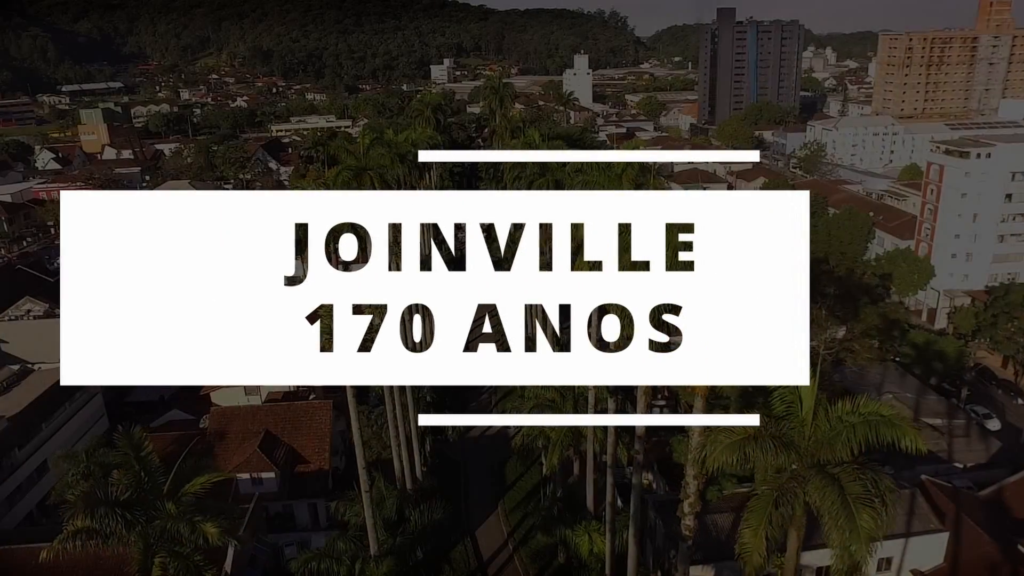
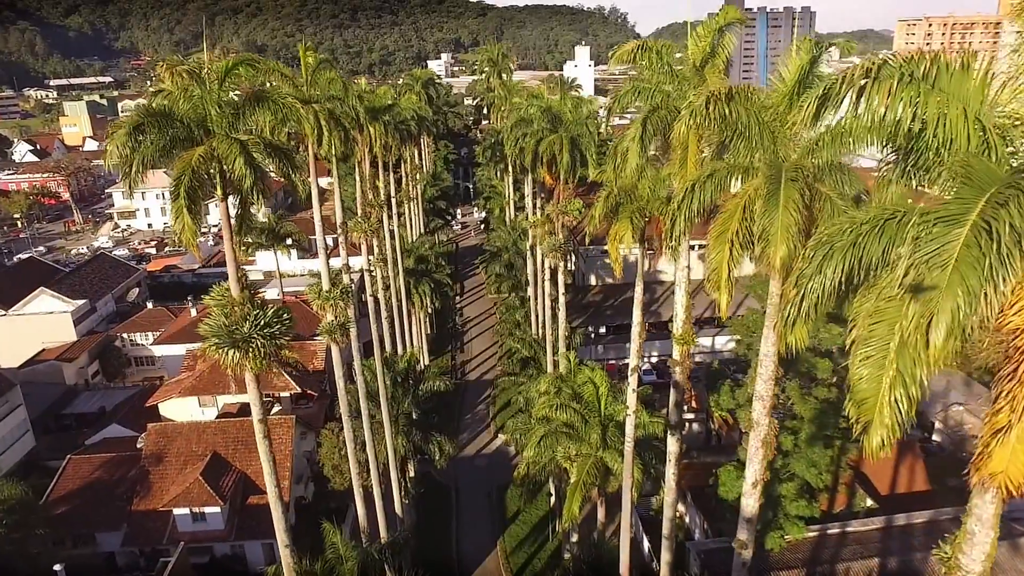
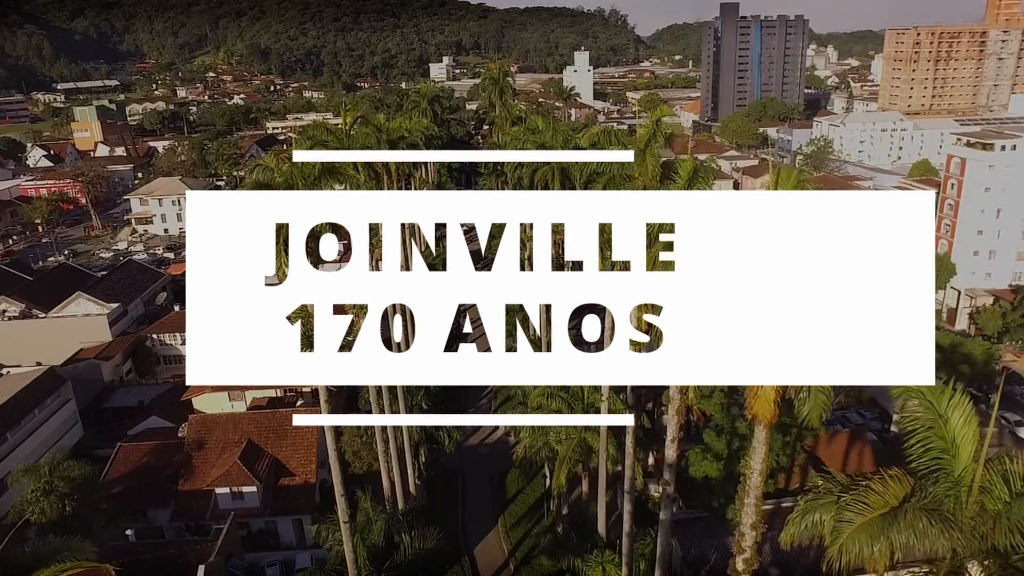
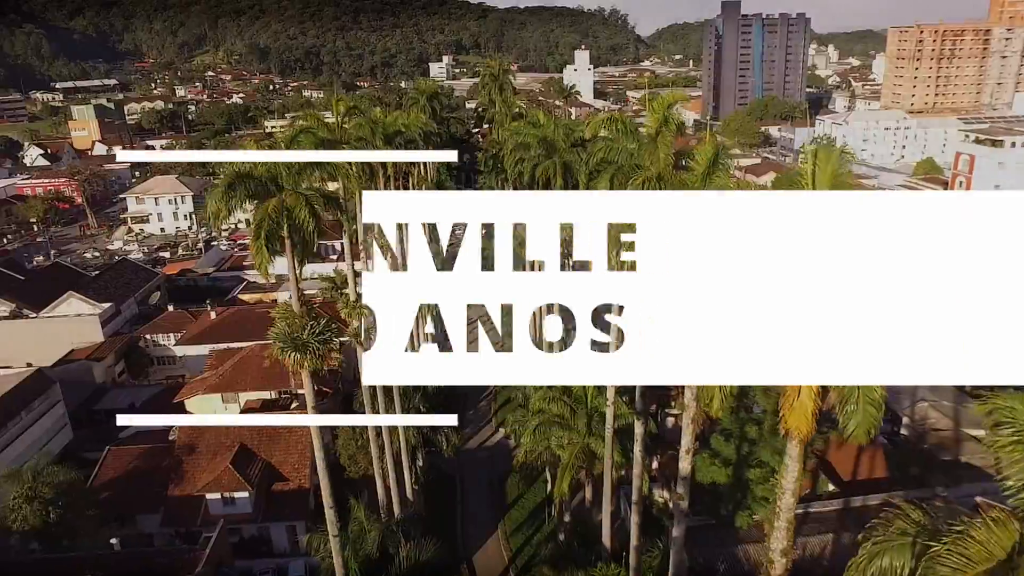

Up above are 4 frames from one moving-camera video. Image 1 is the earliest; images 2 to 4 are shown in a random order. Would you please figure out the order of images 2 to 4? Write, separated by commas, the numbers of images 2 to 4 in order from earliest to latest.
3, 4, 2
